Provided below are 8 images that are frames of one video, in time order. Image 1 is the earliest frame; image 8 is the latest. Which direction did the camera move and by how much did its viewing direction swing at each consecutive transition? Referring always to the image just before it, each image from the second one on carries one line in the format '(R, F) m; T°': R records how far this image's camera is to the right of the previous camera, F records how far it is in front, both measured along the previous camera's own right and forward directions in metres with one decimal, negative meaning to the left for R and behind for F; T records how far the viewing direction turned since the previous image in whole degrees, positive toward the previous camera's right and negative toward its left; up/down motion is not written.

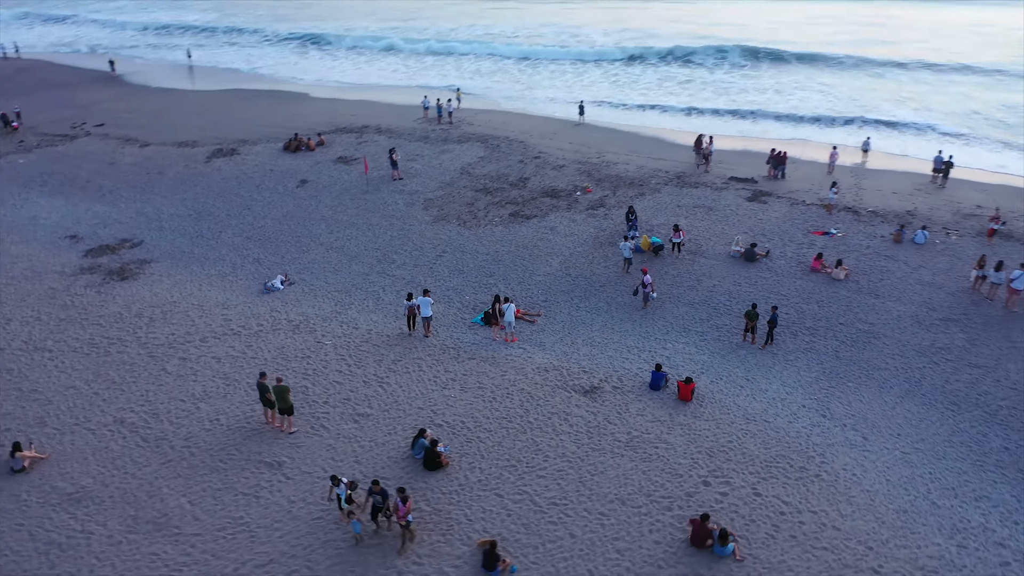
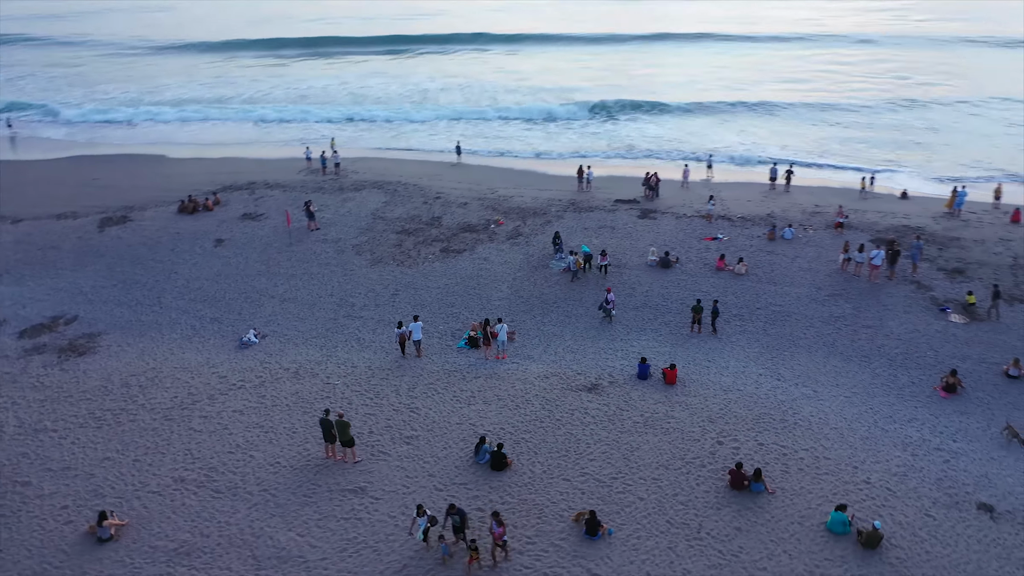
(-3.4, -1.2) m; +15°
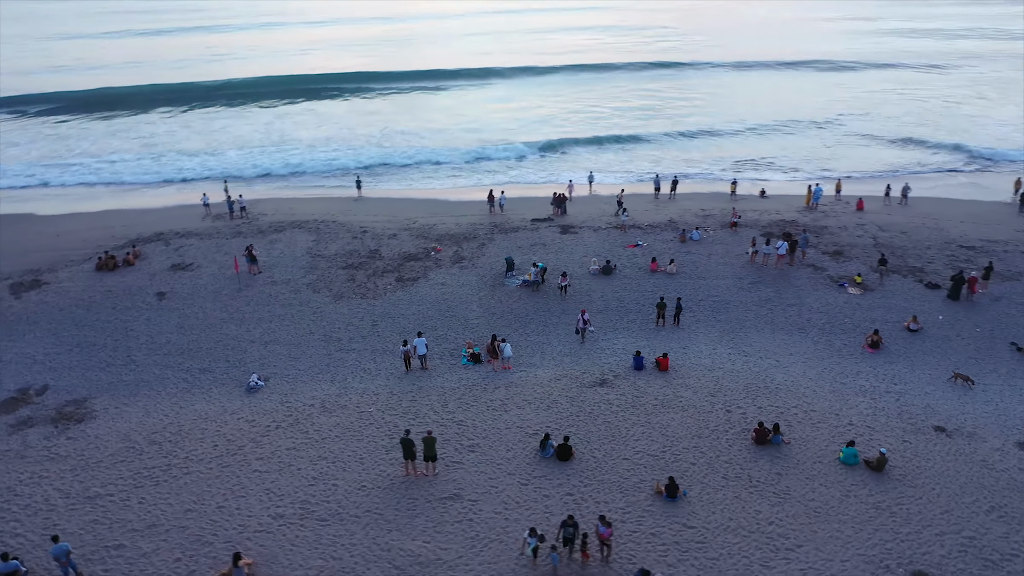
(-3.8, -1.0) m; +14°
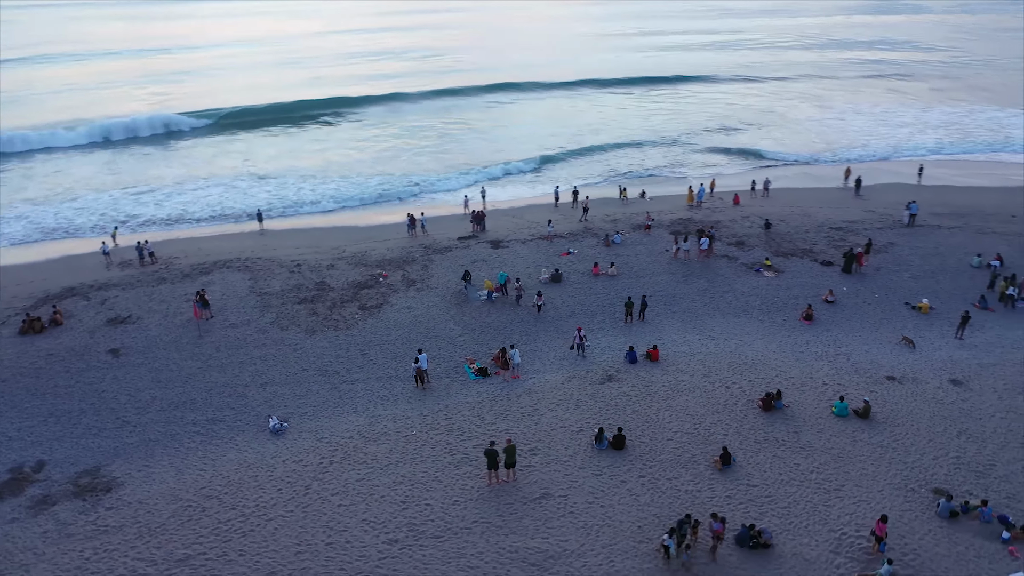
(-4.3, -0.6) m; +14°
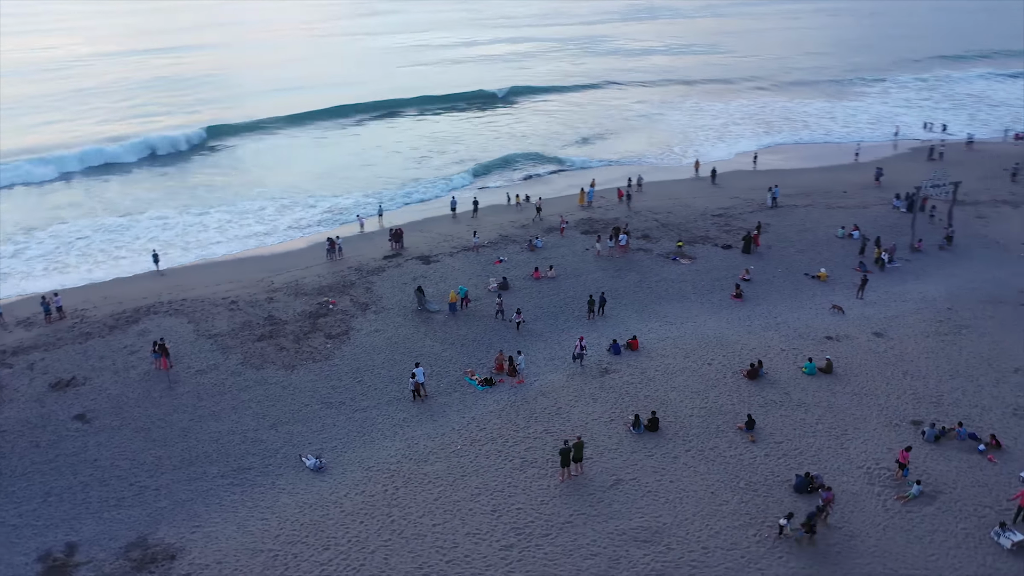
(-4.6, -0.3) m; +15°
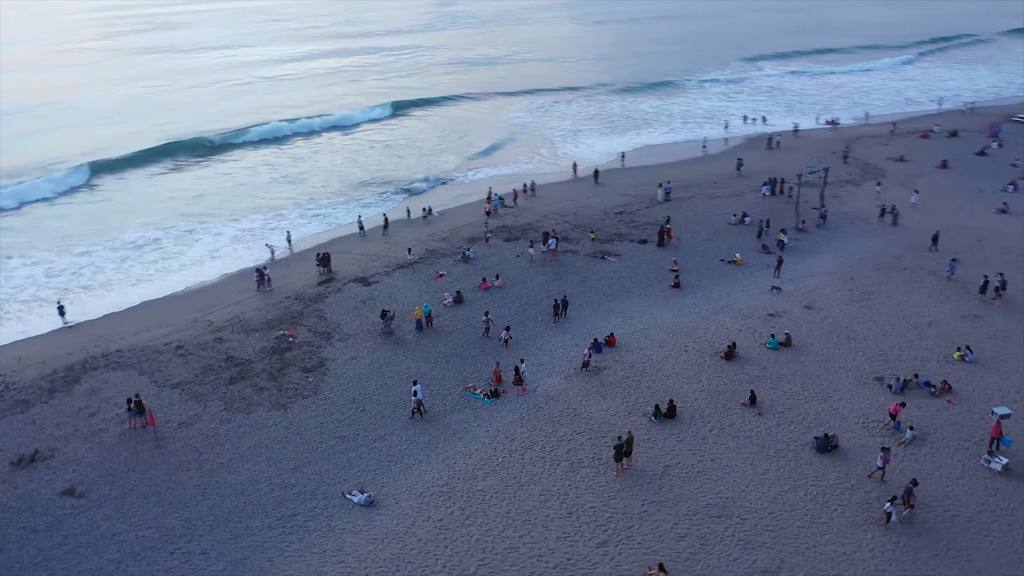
(-4.4, 0.0) m; +14°
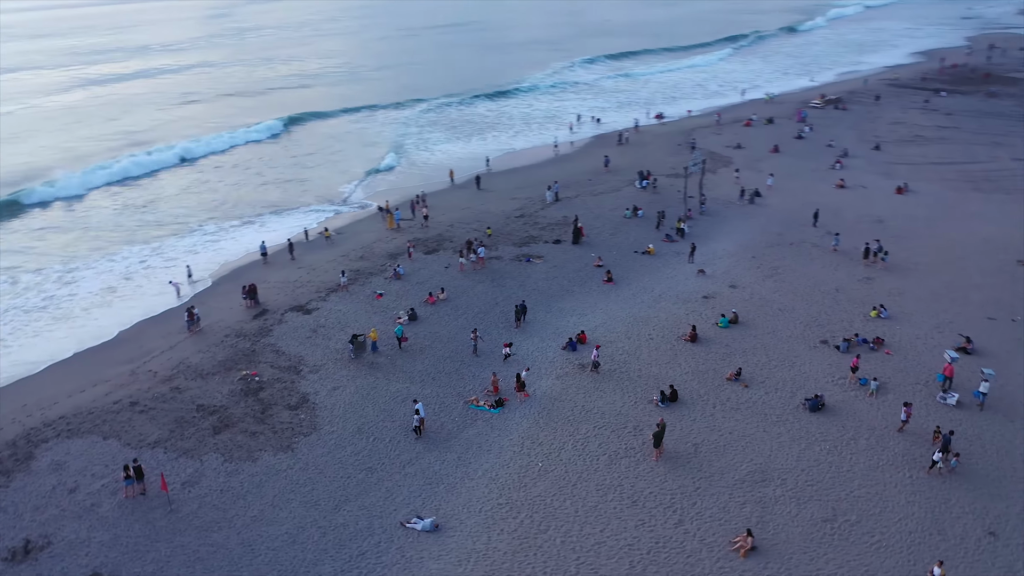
(-4.6, +0.1) m; +15°
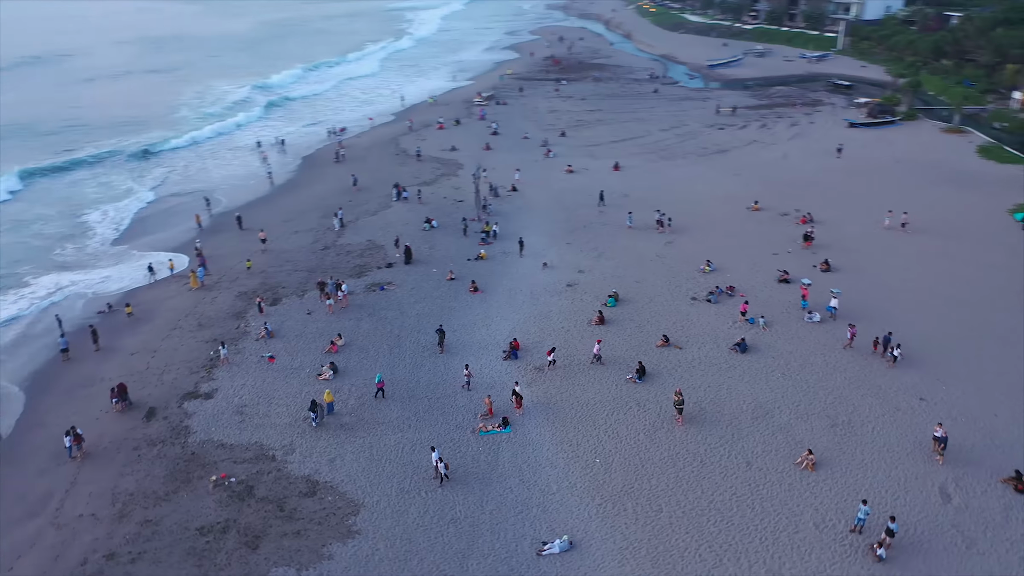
(-9.0, +1.7) m; +29°
